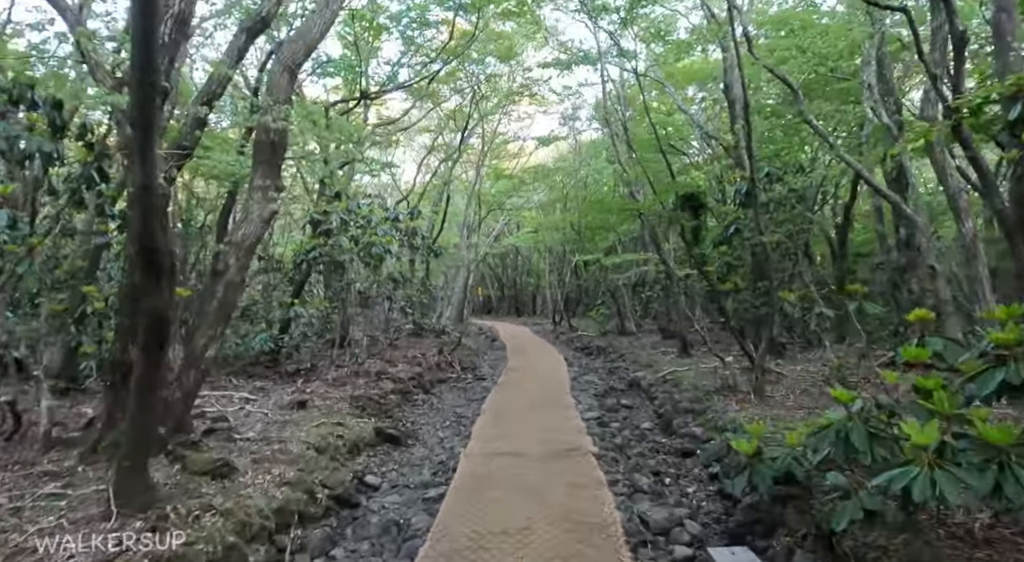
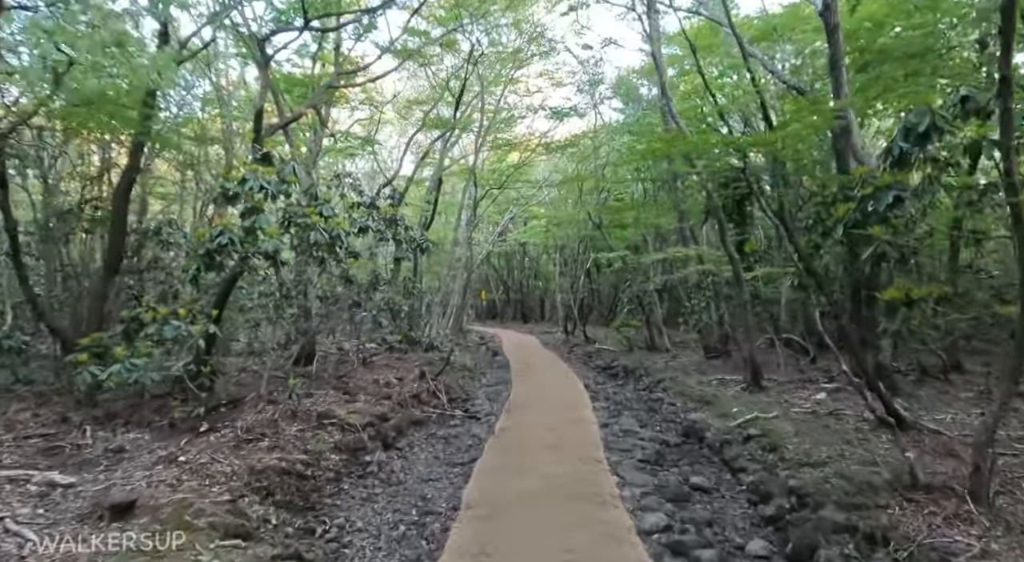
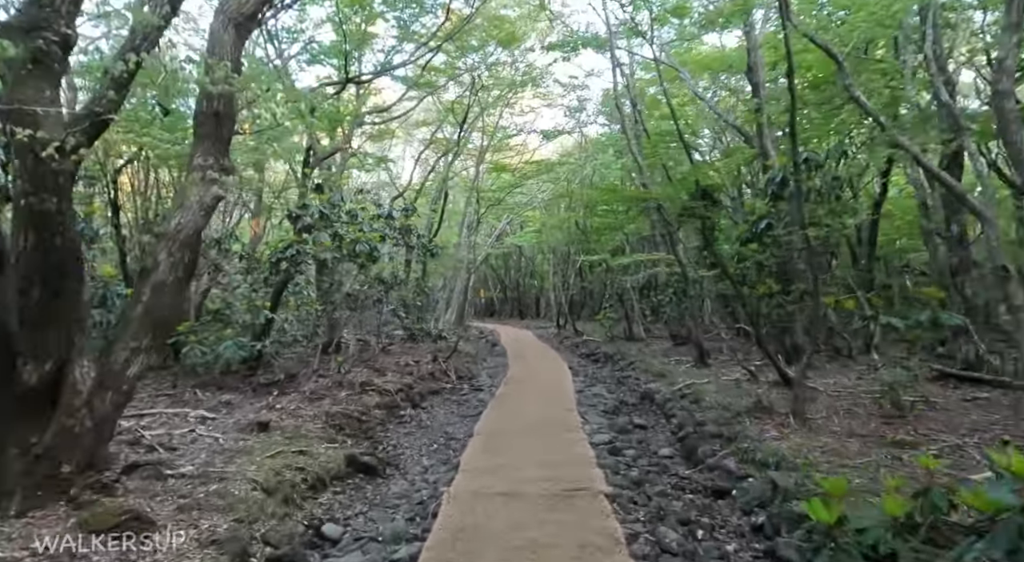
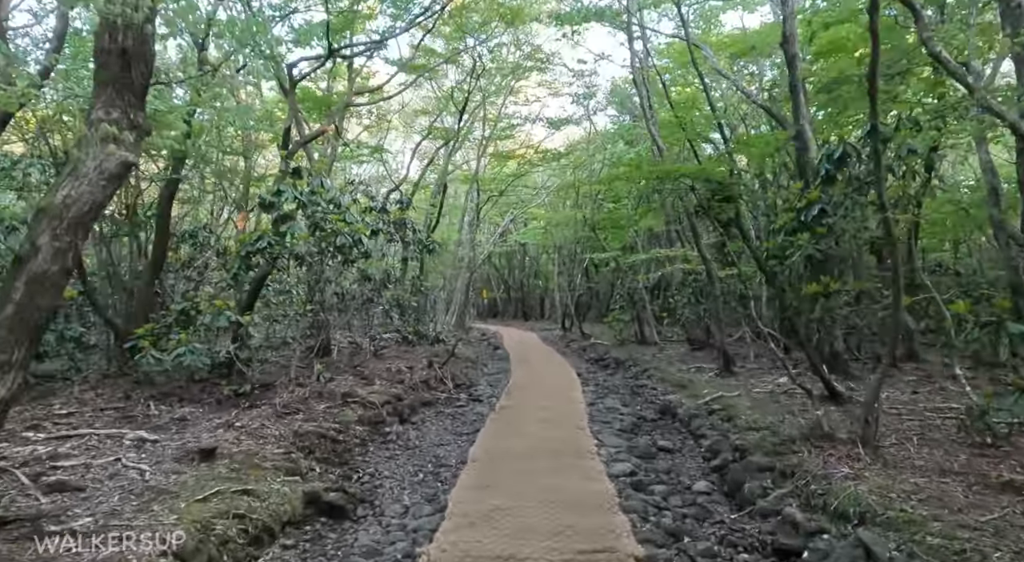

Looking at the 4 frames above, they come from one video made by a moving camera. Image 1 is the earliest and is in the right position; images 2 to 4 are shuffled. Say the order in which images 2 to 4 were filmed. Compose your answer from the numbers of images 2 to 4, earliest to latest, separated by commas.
3, 4, 2
